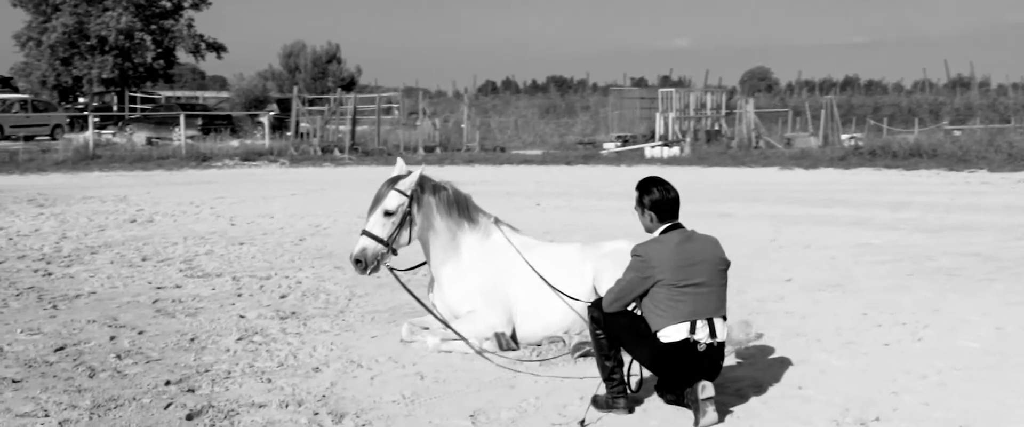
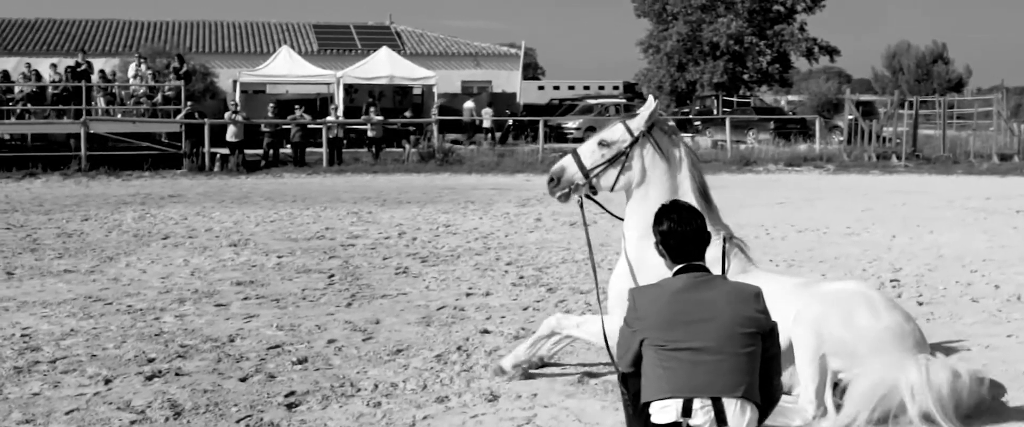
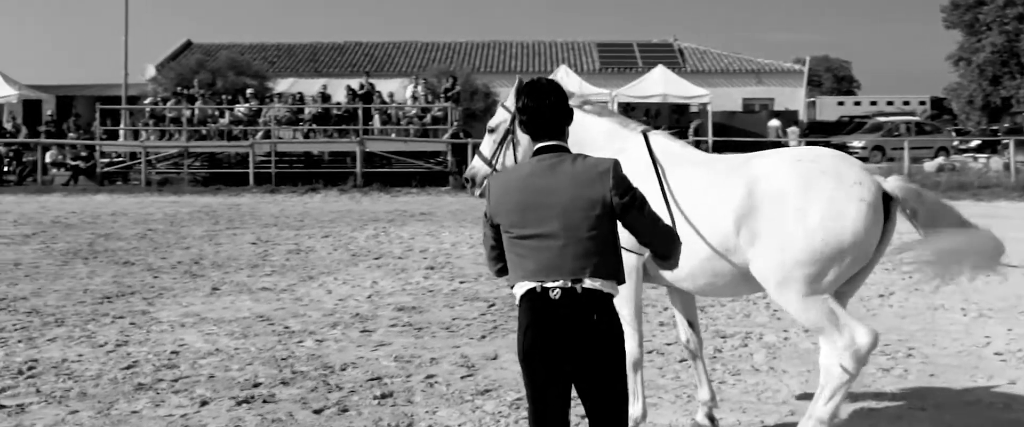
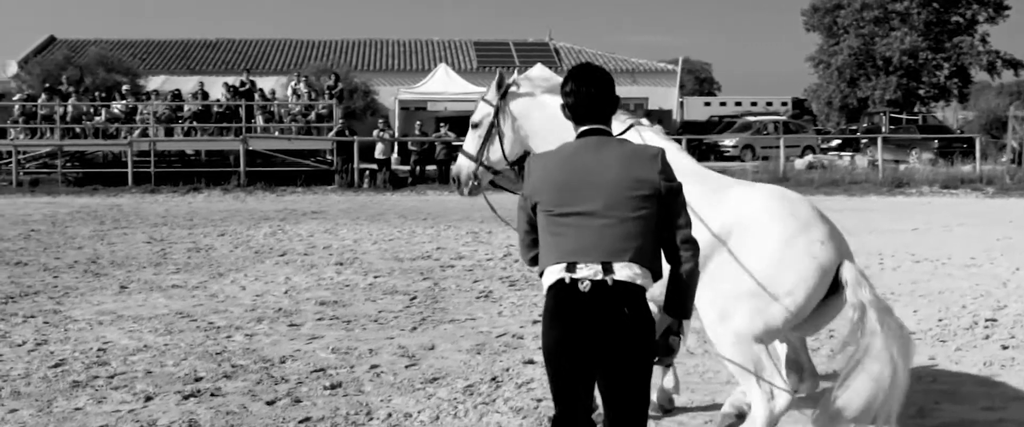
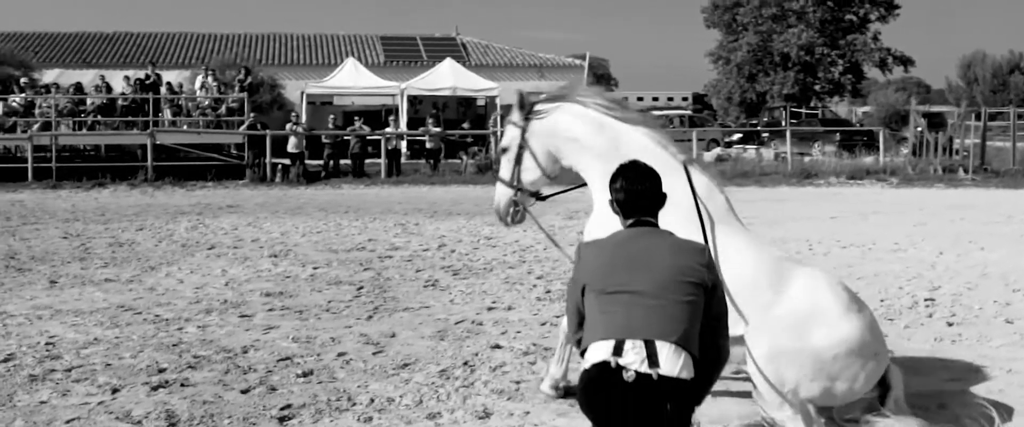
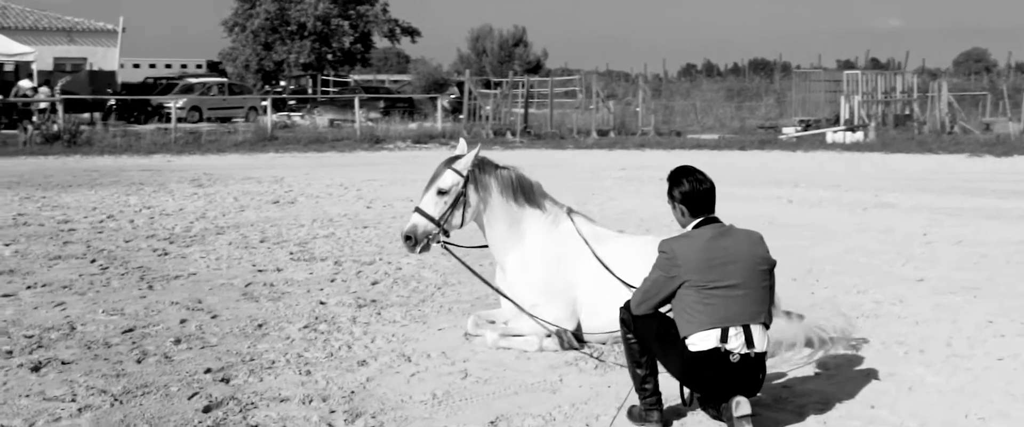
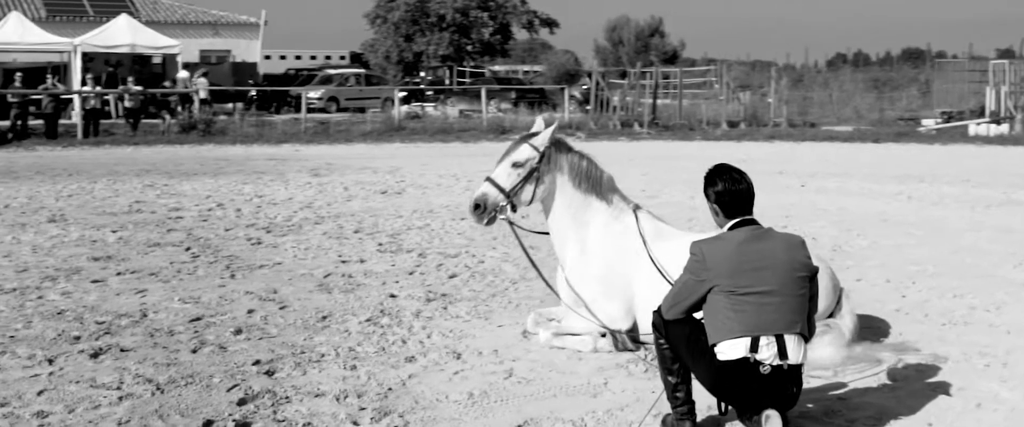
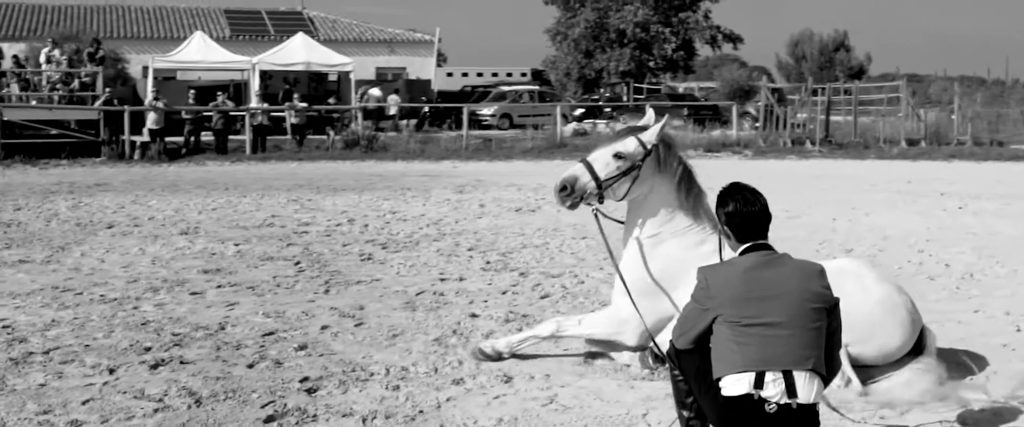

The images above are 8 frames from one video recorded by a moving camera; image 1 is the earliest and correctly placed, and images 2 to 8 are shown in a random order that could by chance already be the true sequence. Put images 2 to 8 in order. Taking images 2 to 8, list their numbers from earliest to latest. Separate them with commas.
6, 7, 8, 2, 5, 4, 3
